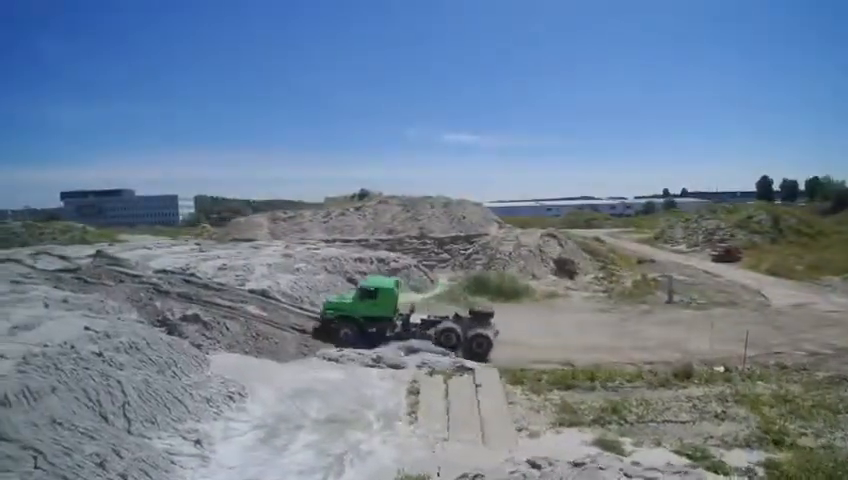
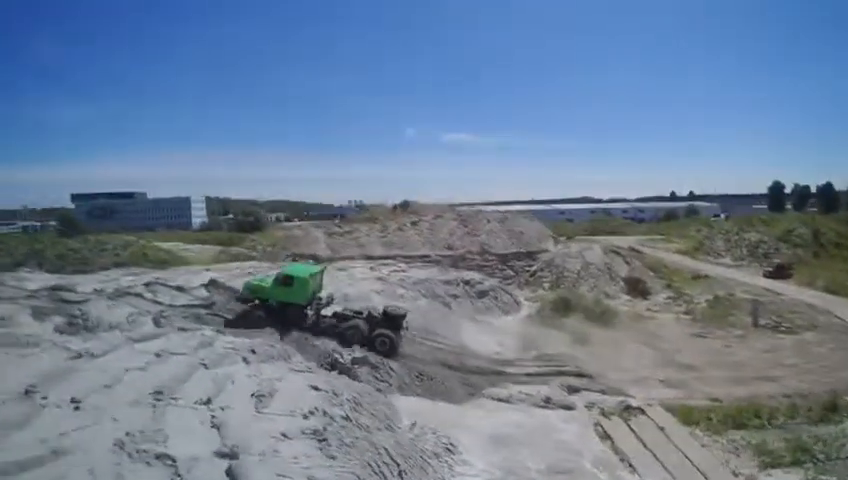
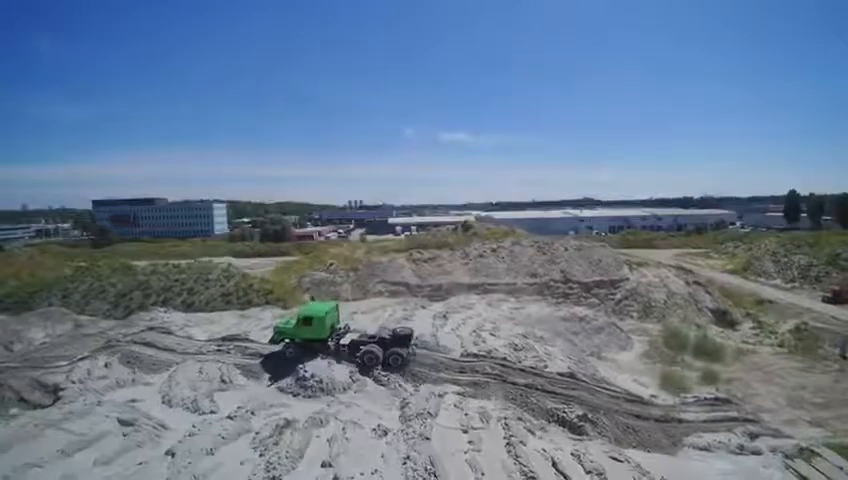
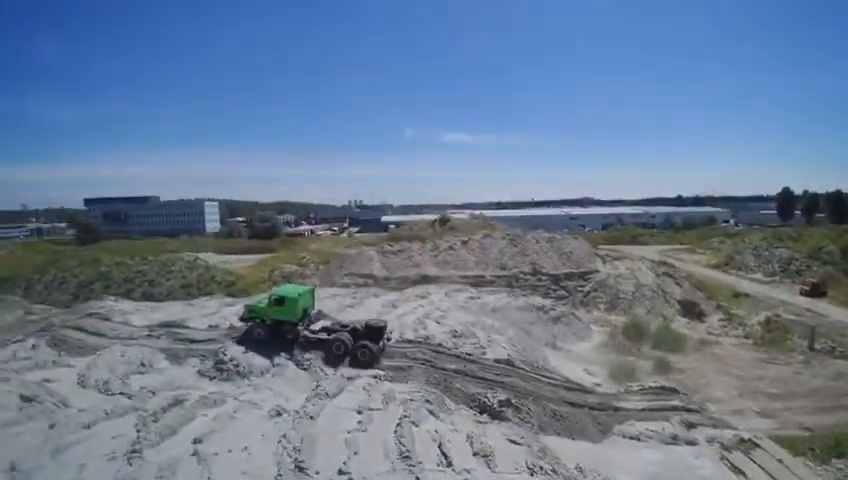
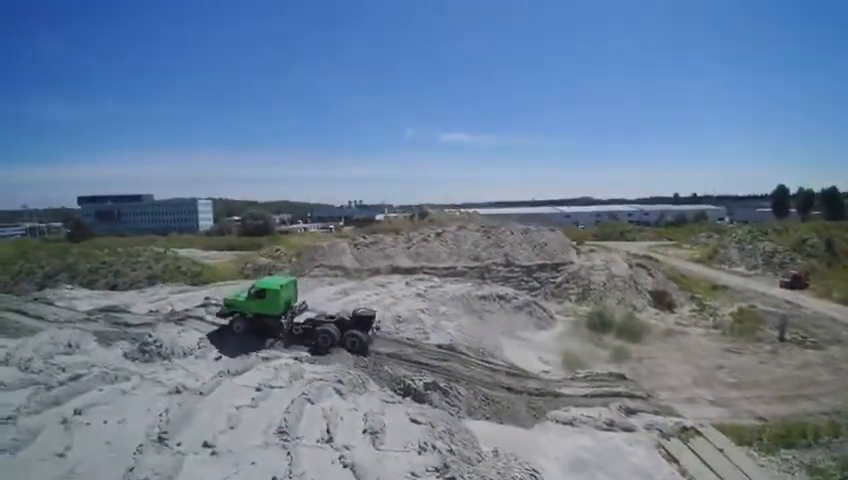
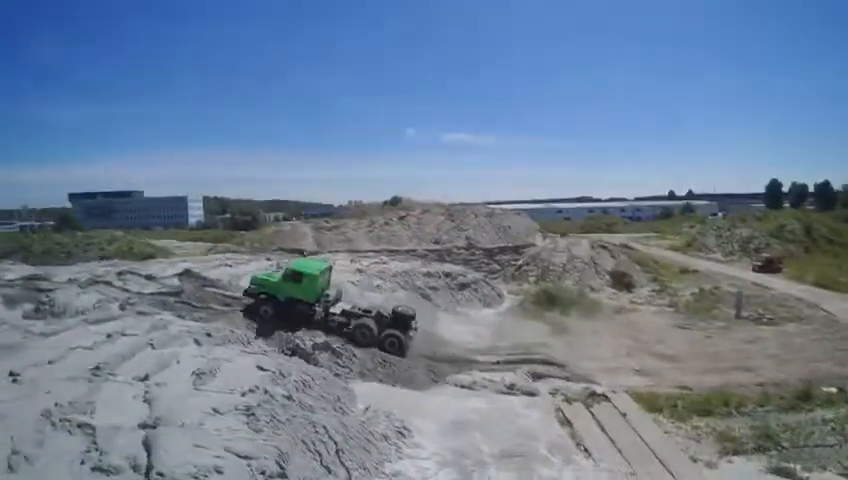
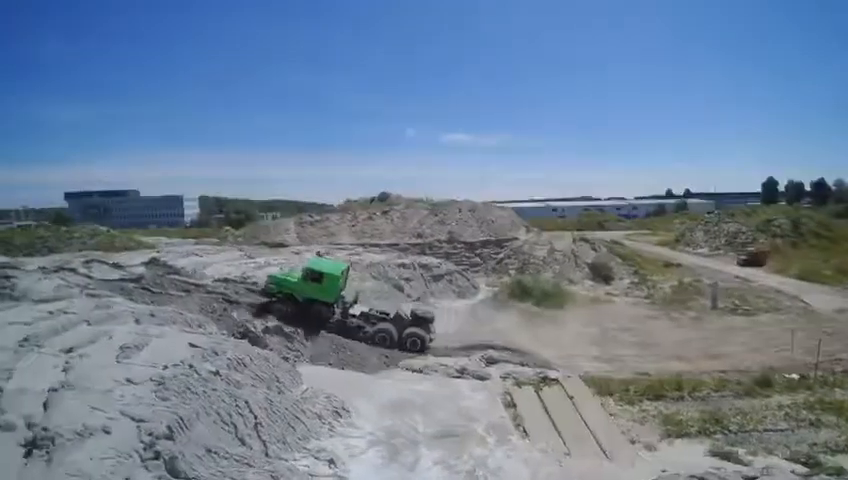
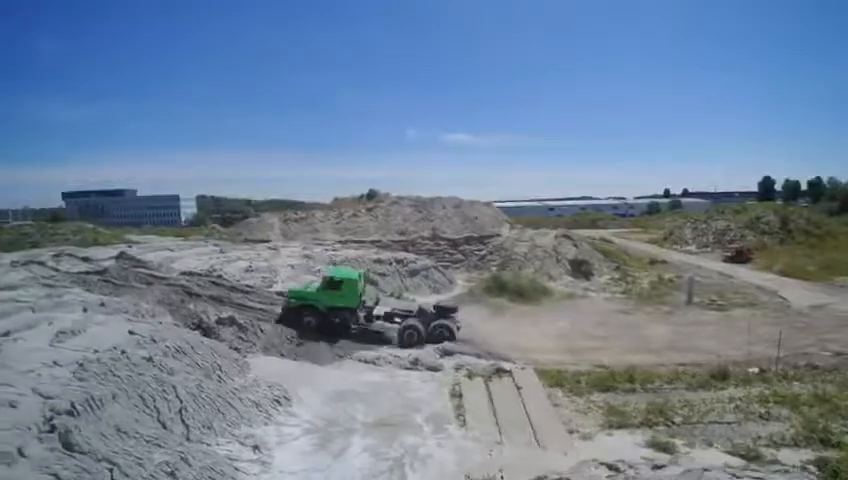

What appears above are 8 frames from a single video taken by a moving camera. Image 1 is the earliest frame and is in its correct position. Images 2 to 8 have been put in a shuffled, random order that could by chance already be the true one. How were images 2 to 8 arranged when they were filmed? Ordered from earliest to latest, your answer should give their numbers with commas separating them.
8, 7, 6, 2, 5, 4, 3
